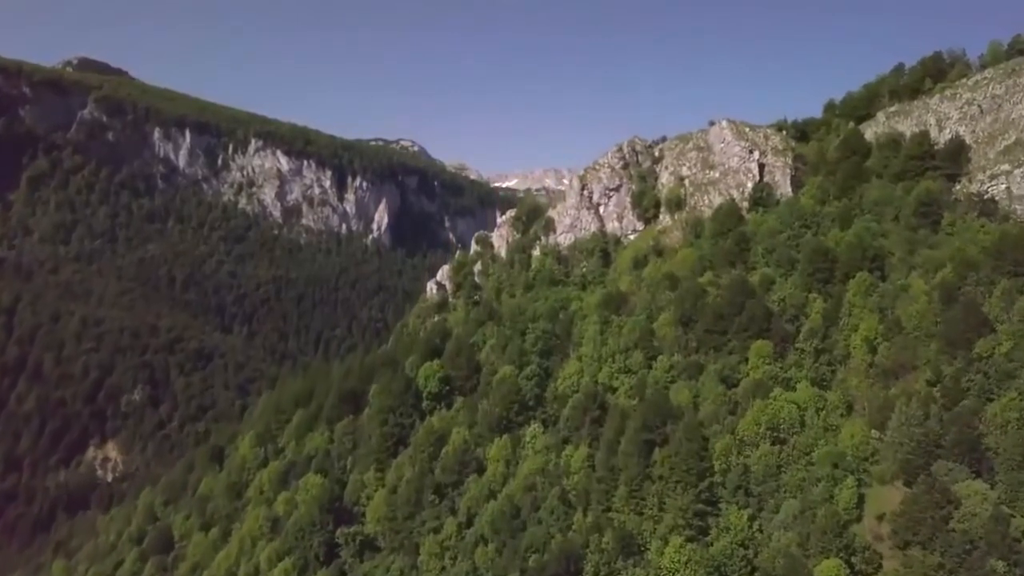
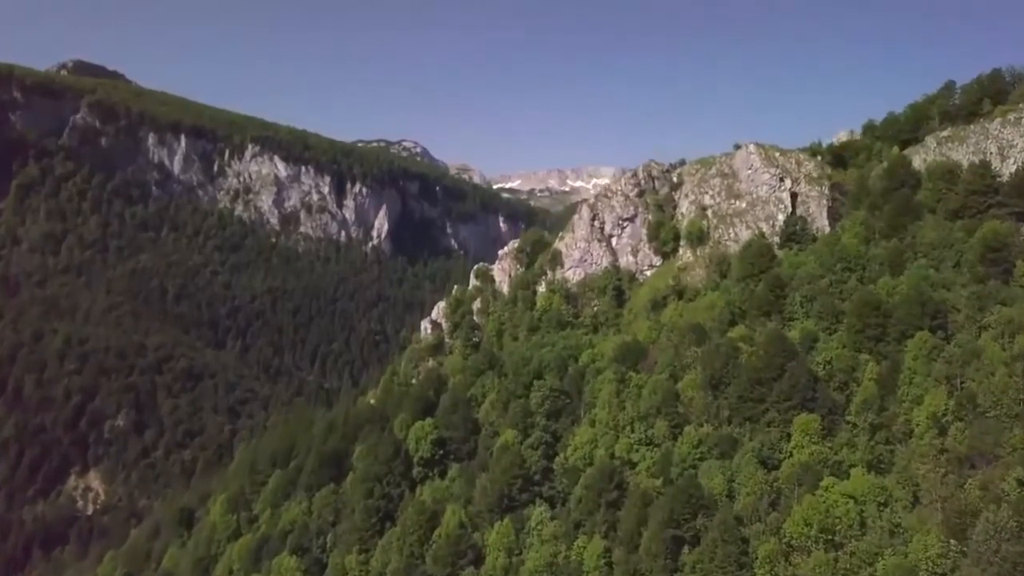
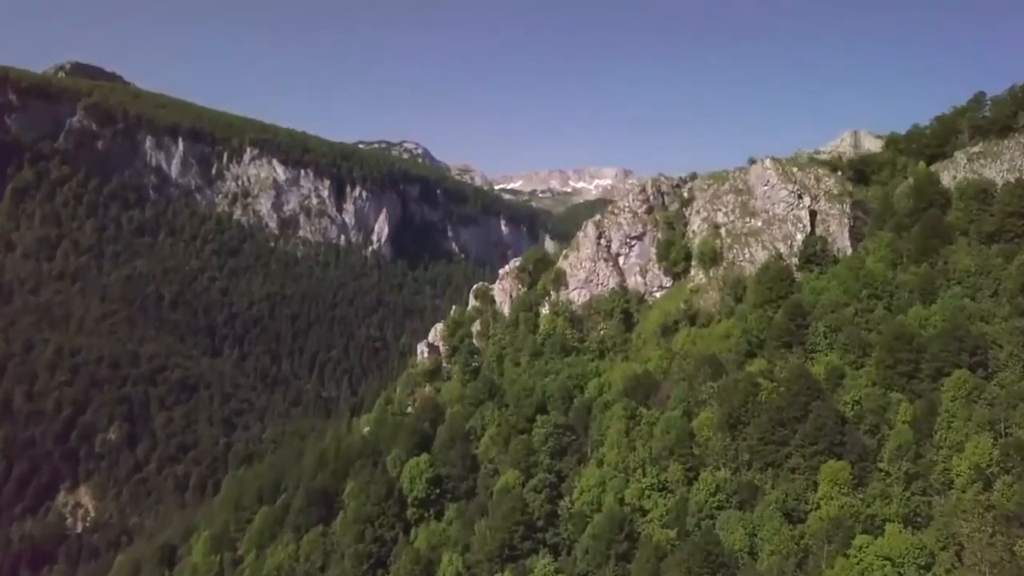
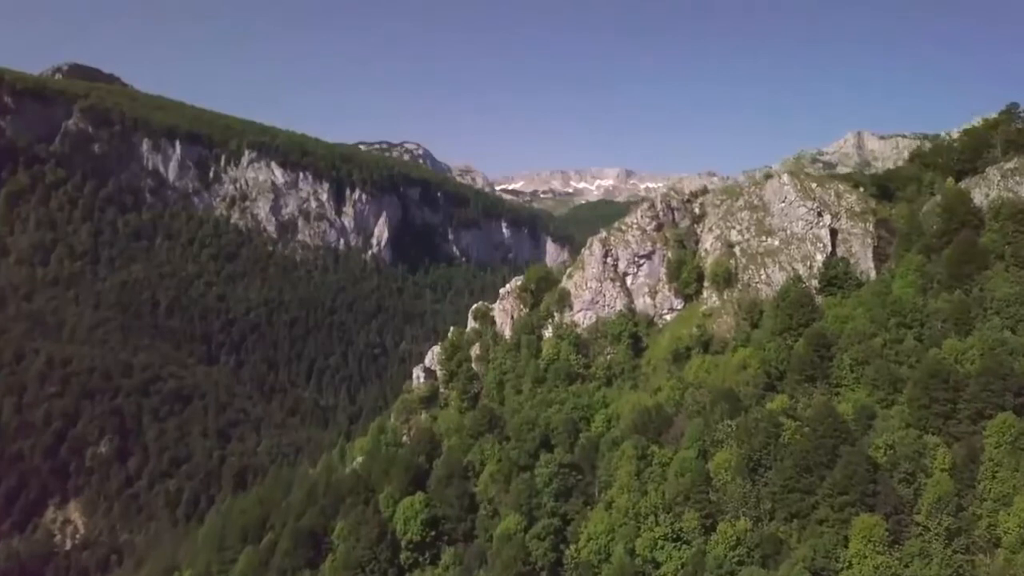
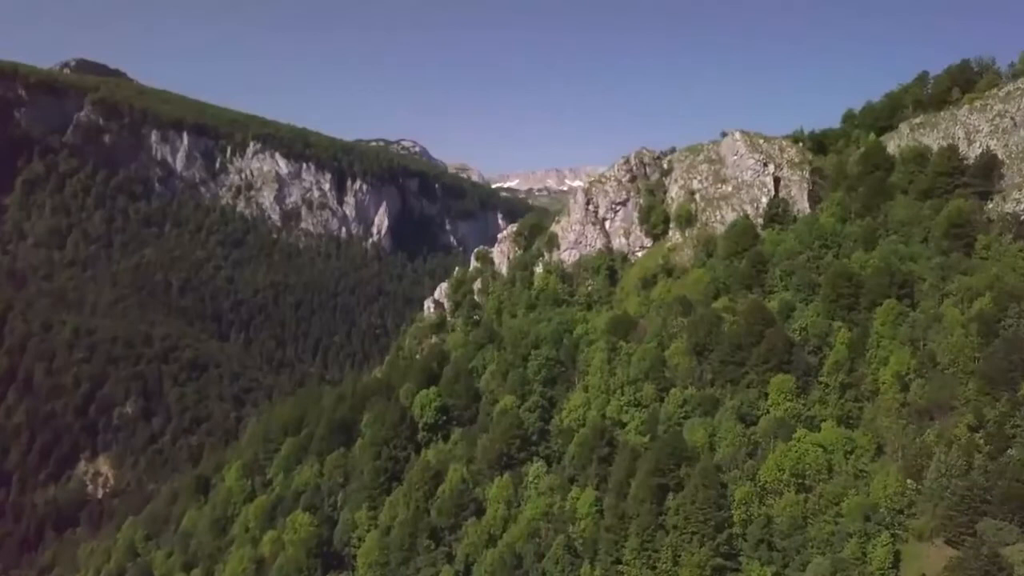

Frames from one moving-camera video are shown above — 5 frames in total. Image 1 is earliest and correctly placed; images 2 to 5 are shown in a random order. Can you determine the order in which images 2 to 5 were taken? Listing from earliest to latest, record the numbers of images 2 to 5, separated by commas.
5, 2, 3, 4
